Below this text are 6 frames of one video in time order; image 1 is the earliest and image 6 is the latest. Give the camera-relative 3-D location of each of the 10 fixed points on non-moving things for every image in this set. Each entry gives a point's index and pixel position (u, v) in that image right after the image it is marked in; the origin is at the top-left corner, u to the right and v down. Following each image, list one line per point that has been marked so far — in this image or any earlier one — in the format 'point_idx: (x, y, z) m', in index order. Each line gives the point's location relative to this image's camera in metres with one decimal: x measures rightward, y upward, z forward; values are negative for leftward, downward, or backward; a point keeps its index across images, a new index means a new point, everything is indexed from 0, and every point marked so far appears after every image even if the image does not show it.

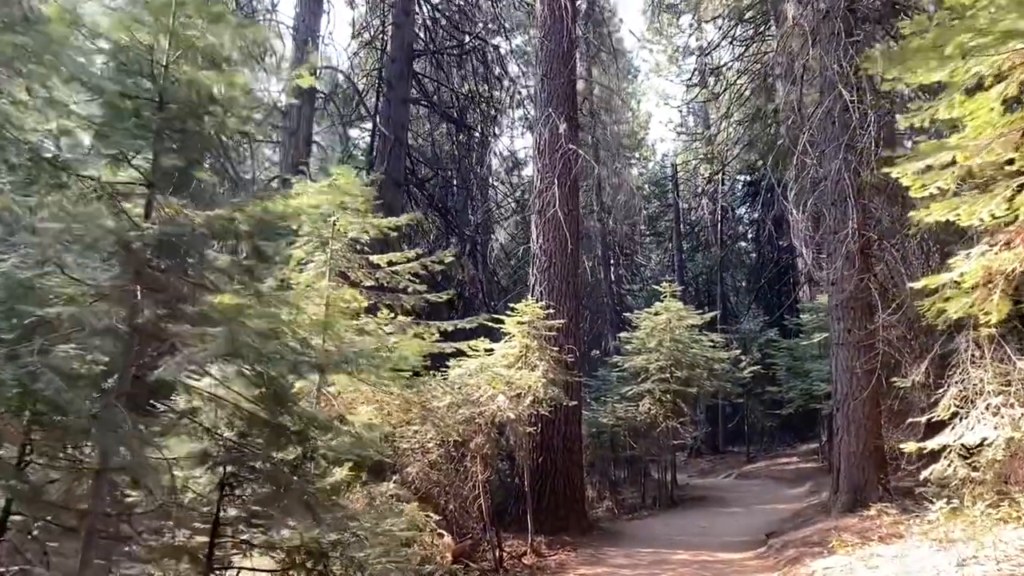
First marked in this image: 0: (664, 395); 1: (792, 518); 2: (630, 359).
0: (+2.5, -1.8, +13.9) m
1: (+3.1, -2.5, +9.3) m
2: (+2.0, -1.2, +14.6) m
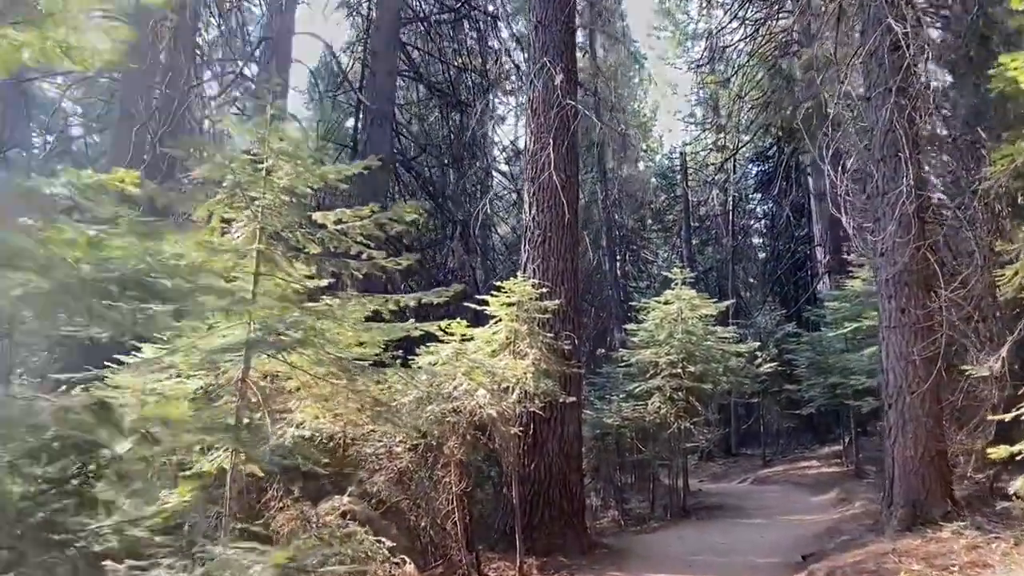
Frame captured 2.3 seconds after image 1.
0: (+2.4, -1.5, +12.5) m
1: (+3.0, -2.3, +8.0) m
2: (+1.9, -1.0, +13.2) m
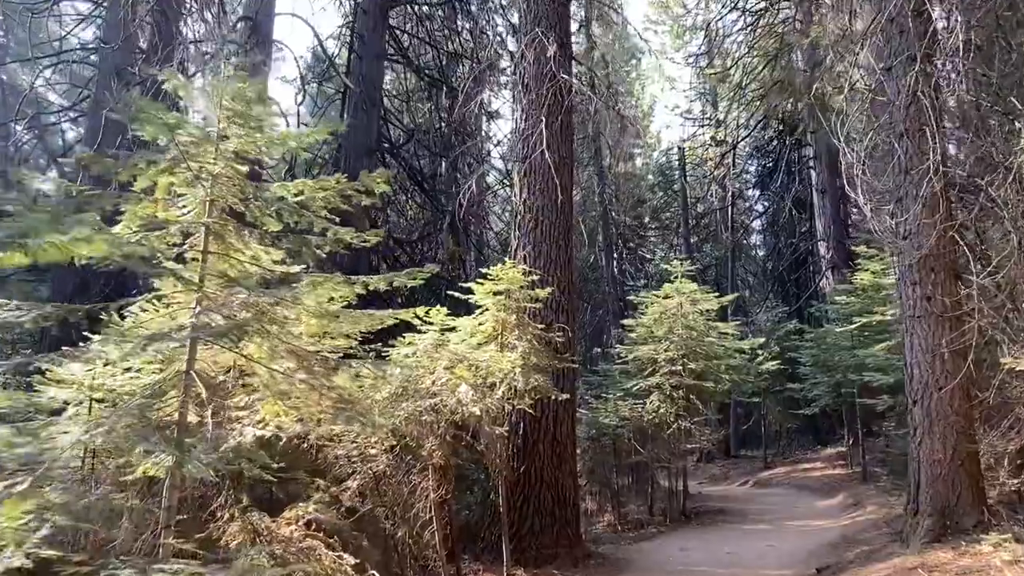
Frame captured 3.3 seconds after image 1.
0: (+2.3, -1.4, +11.9) m
1: (+2.9, -2.2, +7.3) m
2: (+1.8, -0.9, +12.6) m
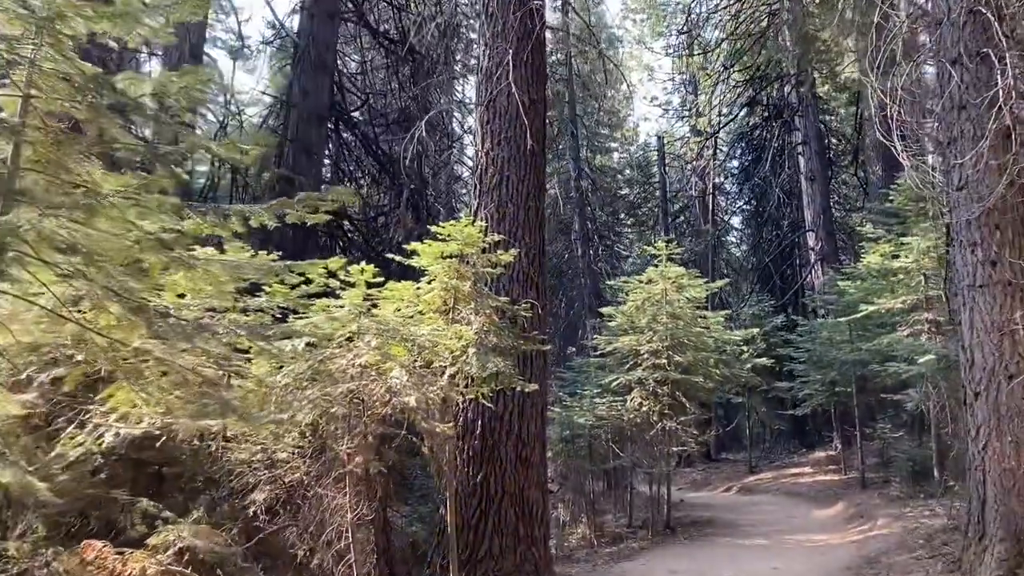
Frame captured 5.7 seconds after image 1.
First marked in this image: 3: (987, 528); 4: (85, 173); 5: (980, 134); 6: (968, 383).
0: (+1.8, -1.2, +10.6) m
1: (+2.5, -2.0, +6.1) m
2: (+1.3, -0.7, +11.2) m
3: (+2.6, -1.3, +4.7) m
4: (-1.7, +0.4, +3.4) m
5: (+2.6, +0.9, +4.9) m
6: (+2.6, -0.5, +4.9) m
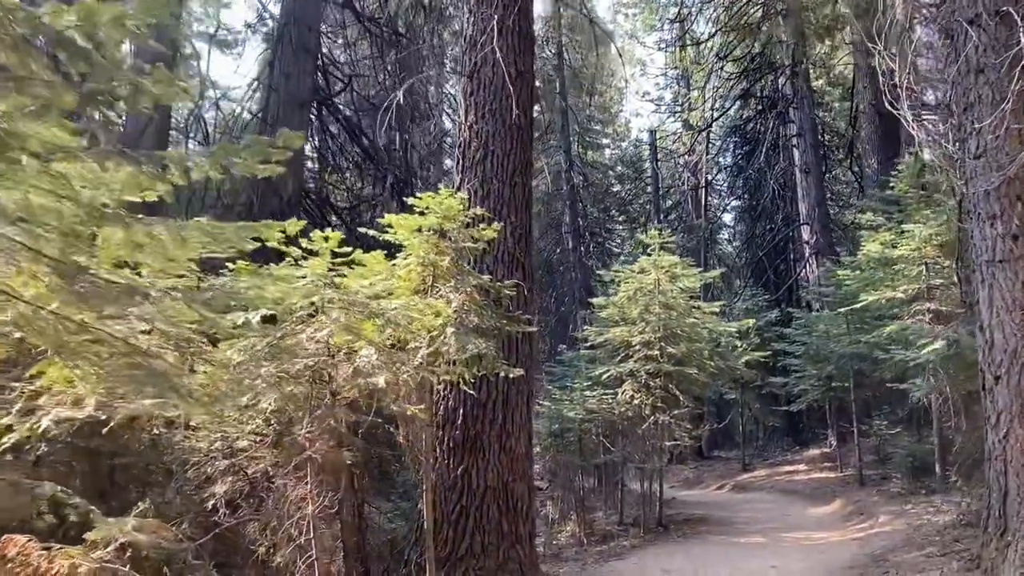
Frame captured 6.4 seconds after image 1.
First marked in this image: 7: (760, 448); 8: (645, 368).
0: (+1.7, -1.1, +10.3) m
1: (+2.4, -1.8, +5.7) m
2: (+1.2, -0.5, +10.9) m
3: (+2.5, -1.2, +4.3) m
4: (-1.7, +0.6, +3.0) m
5: (+2.6, +1.0, +4.5) m
6: (+2.5, -0.4, +4.6) m
7: (+5.6, -3.6, +19.3) m
8: (+1.6, -1.0, +10.3) m
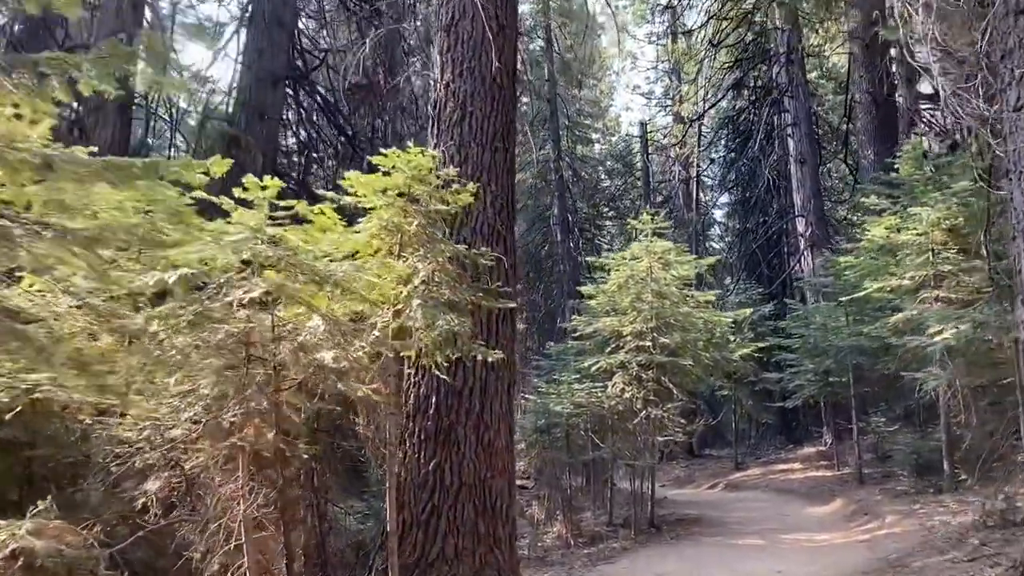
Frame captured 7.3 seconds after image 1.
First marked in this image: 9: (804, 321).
0: (+1.5, -1.0, +9.7) m
1: (+2.3, -1.7, +5.1) m
2: (+1.0, -0.4, +10.3) m
3: (+2.4, -1.0, +3.8) m
4: (-1.8, +0.7, +2.4) m
5: (+2.5, +1.2, +4.0) m
6: (+2.4, -0.3, +4.0) m
7: (+5.3, -3.5, +18.8) m
8: (+1.4, -0.8, +9.7) m
9: (+4.5, -0.5, +13.1) m
